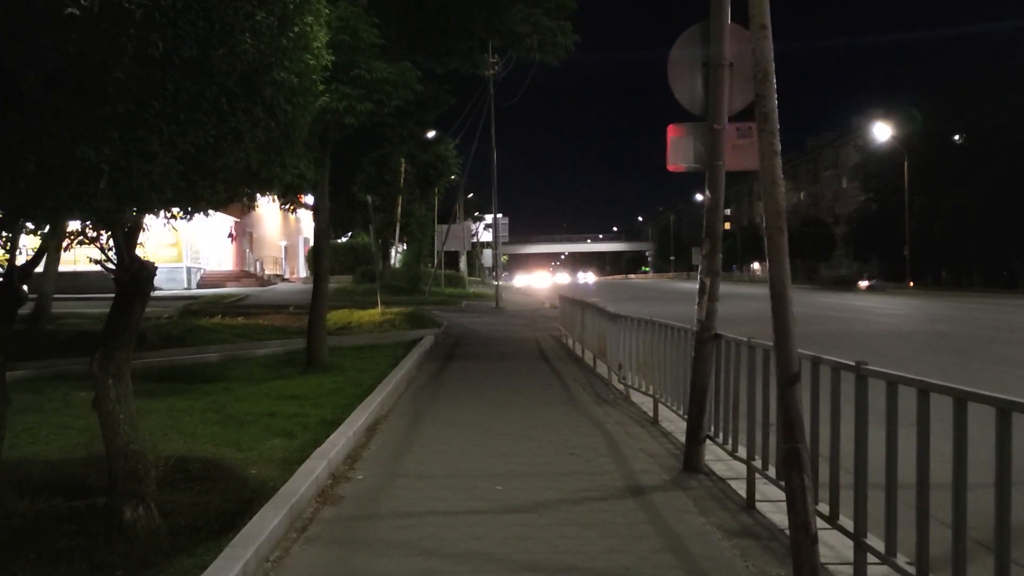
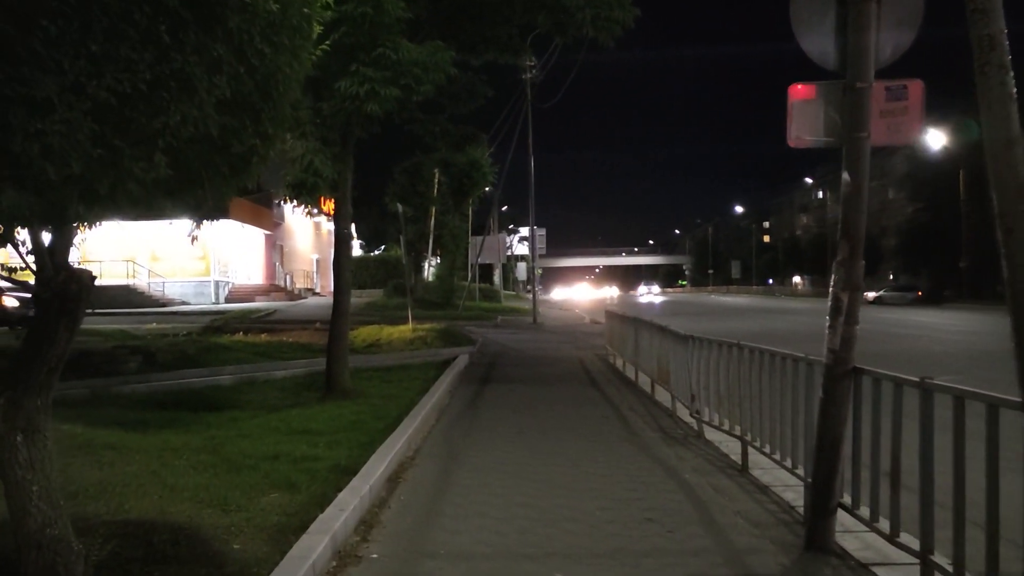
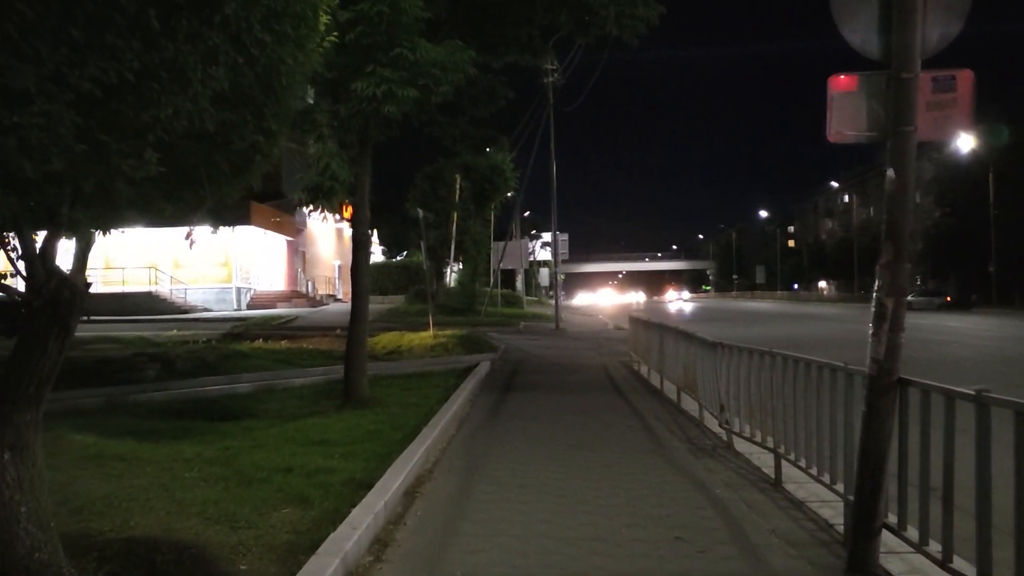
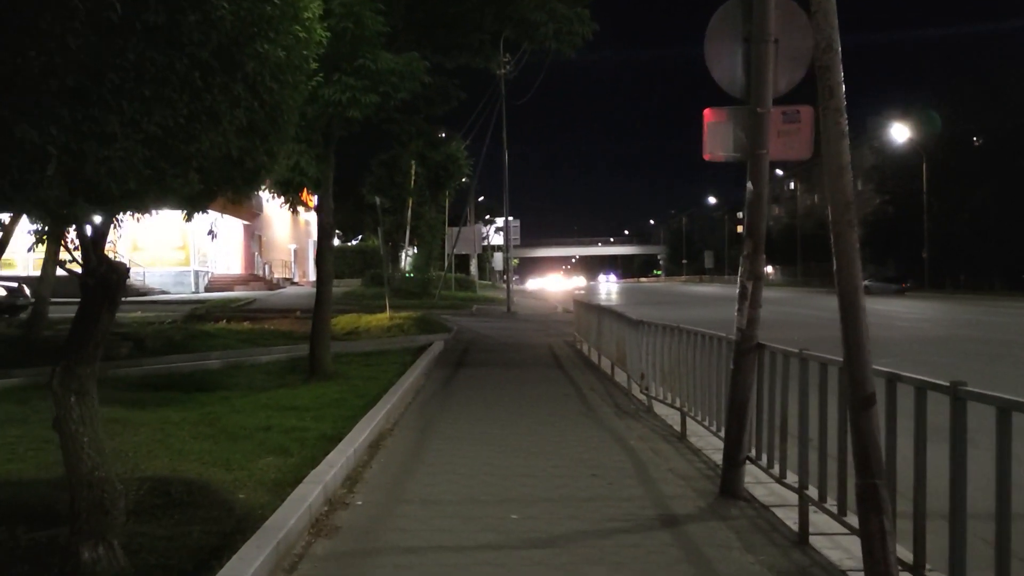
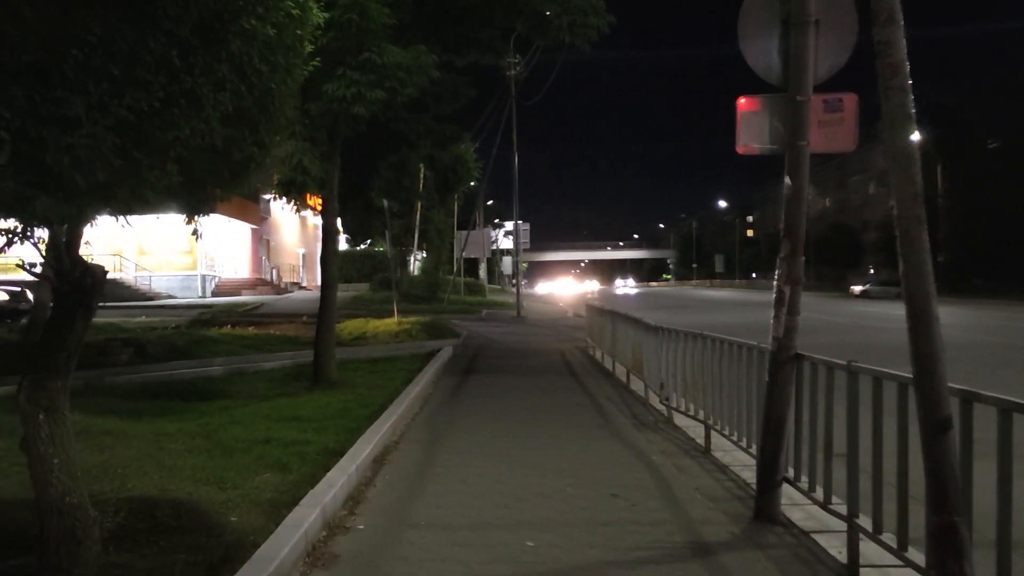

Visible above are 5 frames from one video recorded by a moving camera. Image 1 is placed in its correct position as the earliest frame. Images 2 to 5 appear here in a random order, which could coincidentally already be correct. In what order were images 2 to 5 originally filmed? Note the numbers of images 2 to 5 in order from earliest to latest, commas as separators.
4, 5, 2, 3
